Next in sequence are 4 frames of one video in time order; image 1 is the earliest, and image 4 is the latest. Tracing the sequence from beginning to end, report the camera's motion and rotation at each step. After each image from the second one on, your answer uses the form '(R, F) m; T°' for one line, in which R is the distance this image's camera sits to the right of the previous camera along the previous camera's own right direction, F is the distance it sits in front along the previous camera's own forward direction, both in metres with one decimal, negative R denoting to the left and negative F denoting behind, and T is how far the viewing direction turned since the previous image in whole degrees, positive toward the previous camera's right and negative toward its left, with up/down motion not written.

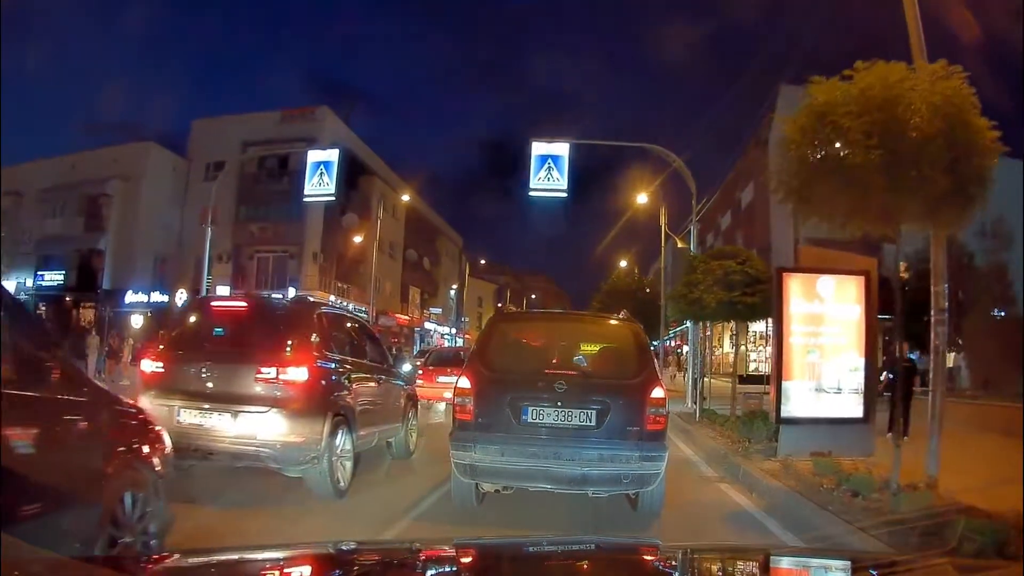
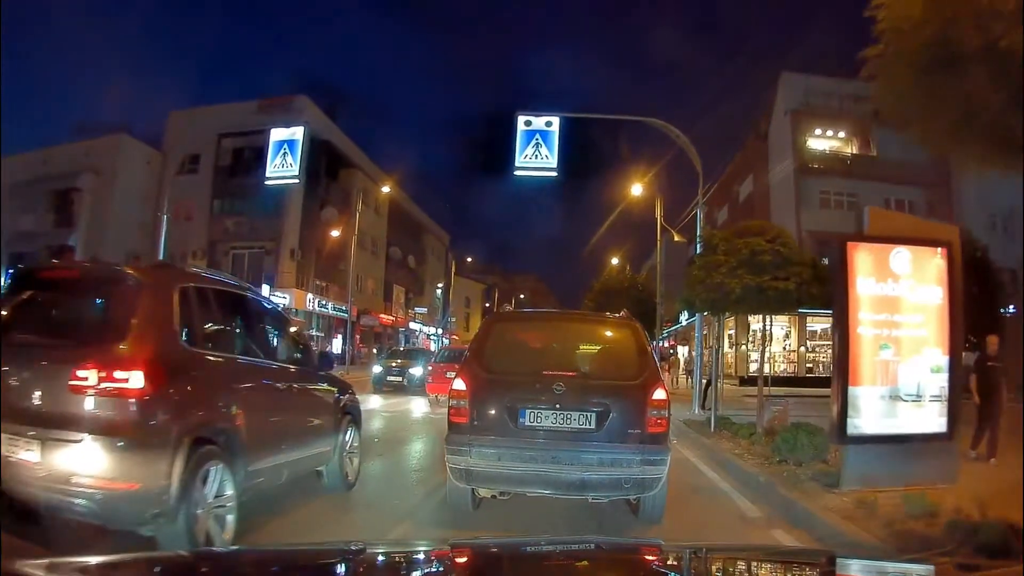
(0.0, +0.7) m; +1°
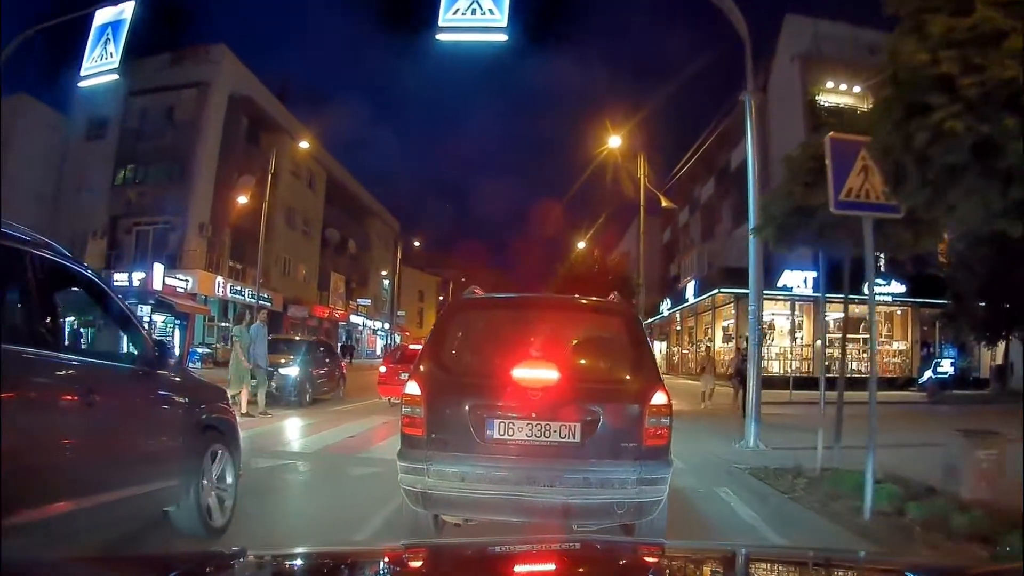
(+0.2, +2.2) m; +3°
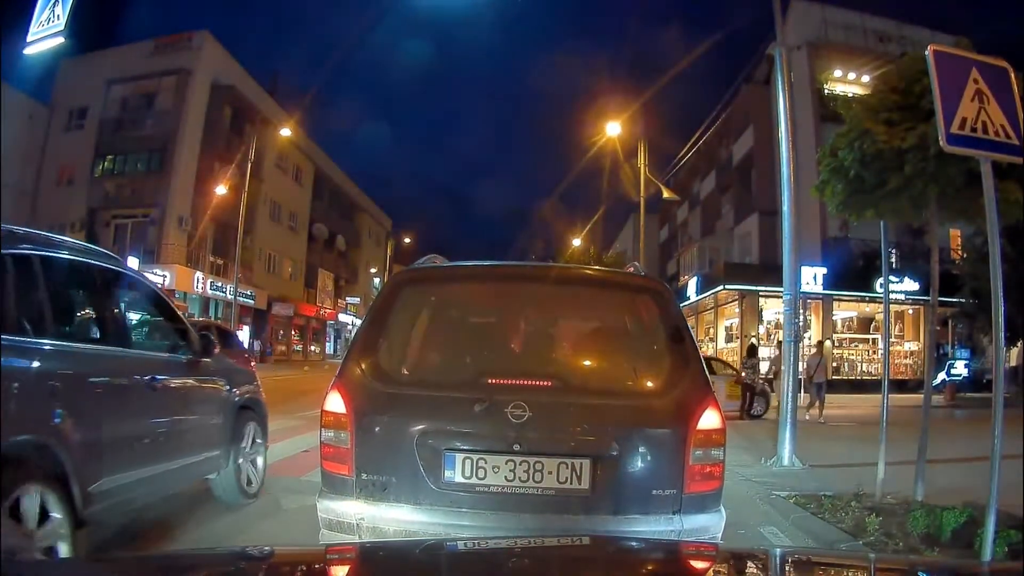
(0.0, +0.5) m; 0°
